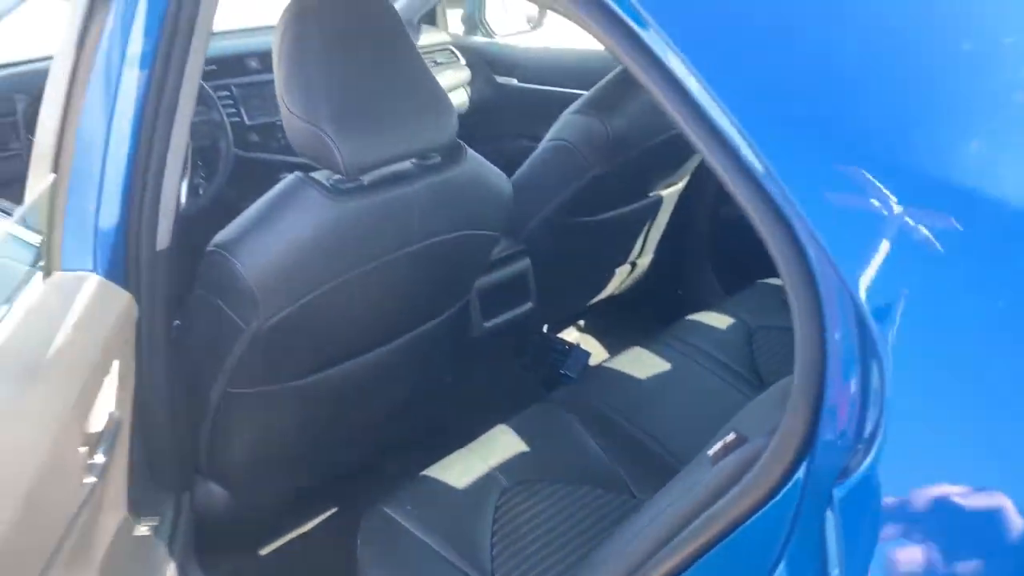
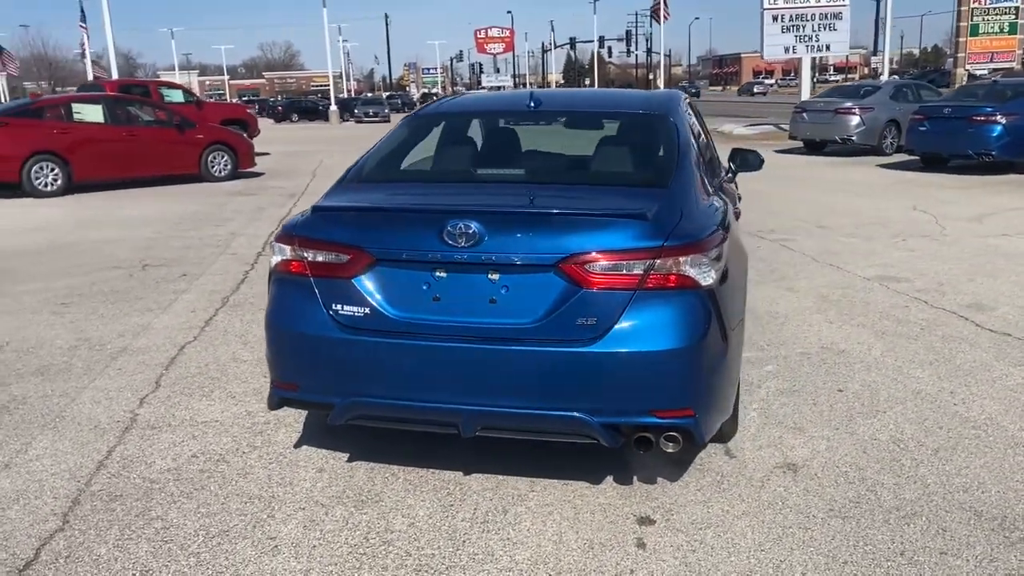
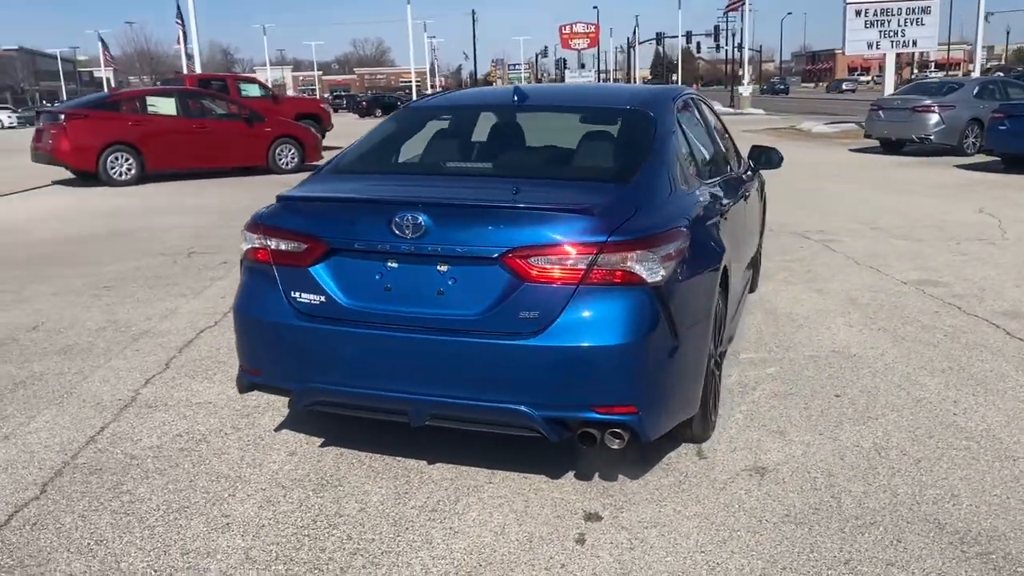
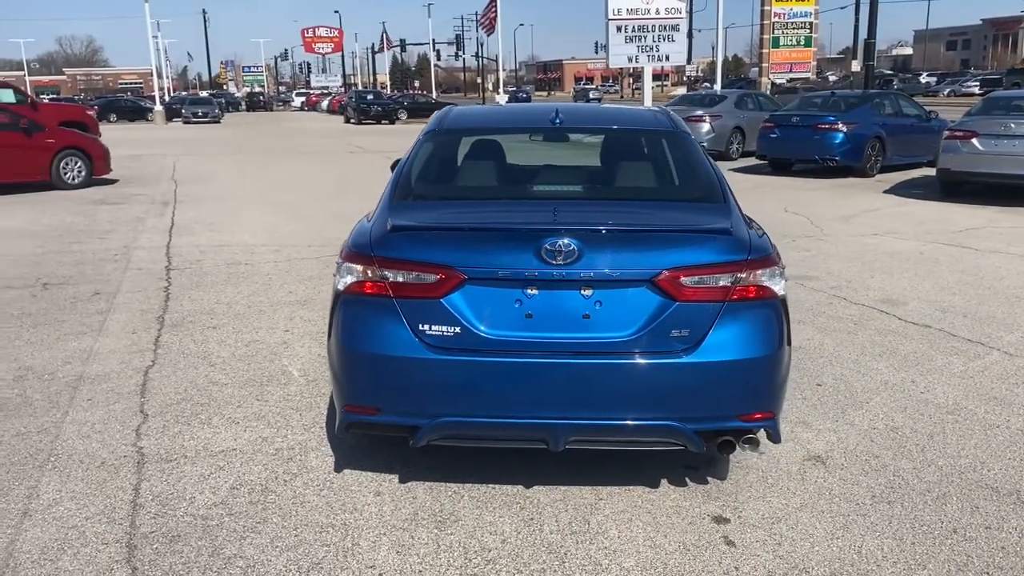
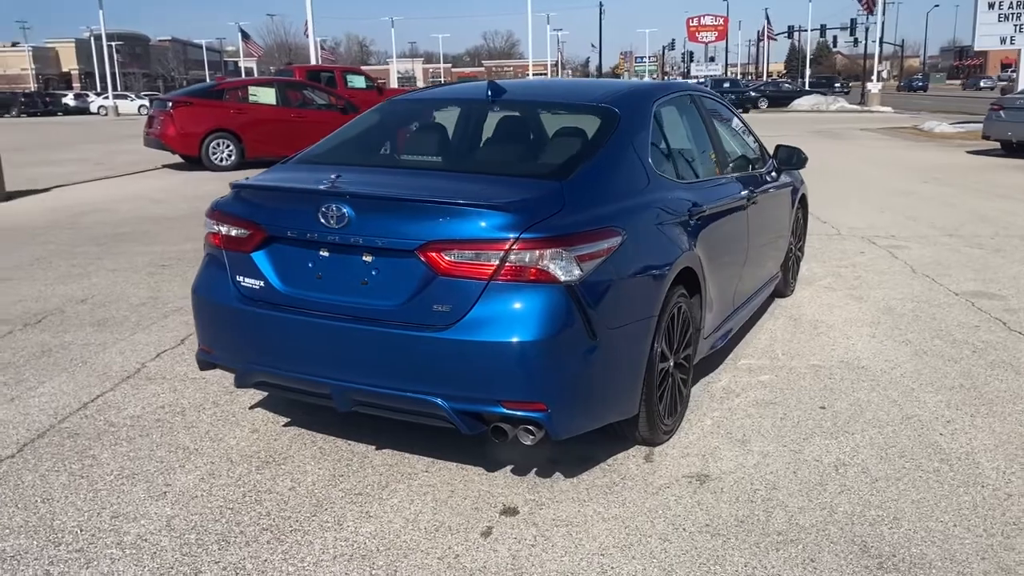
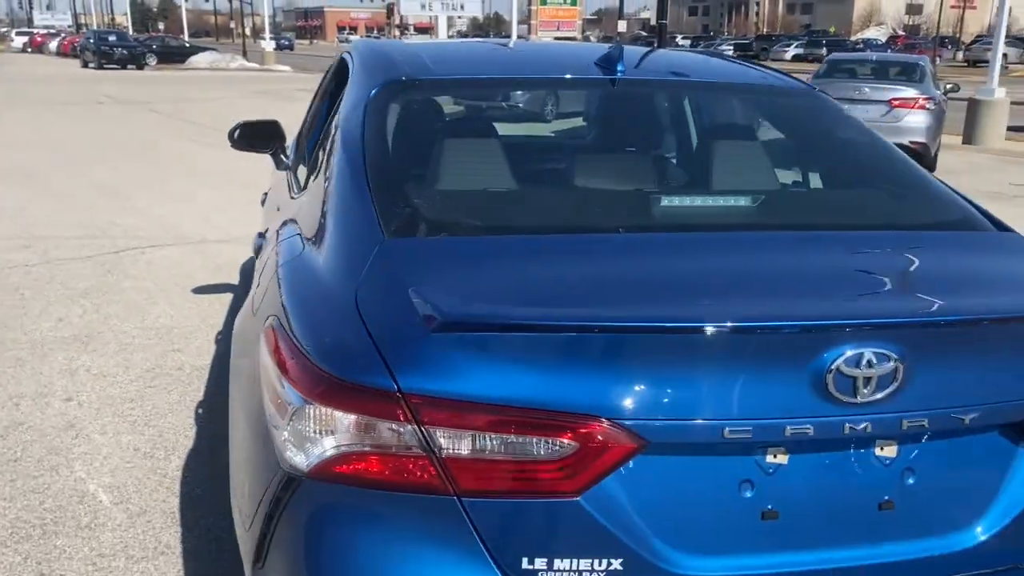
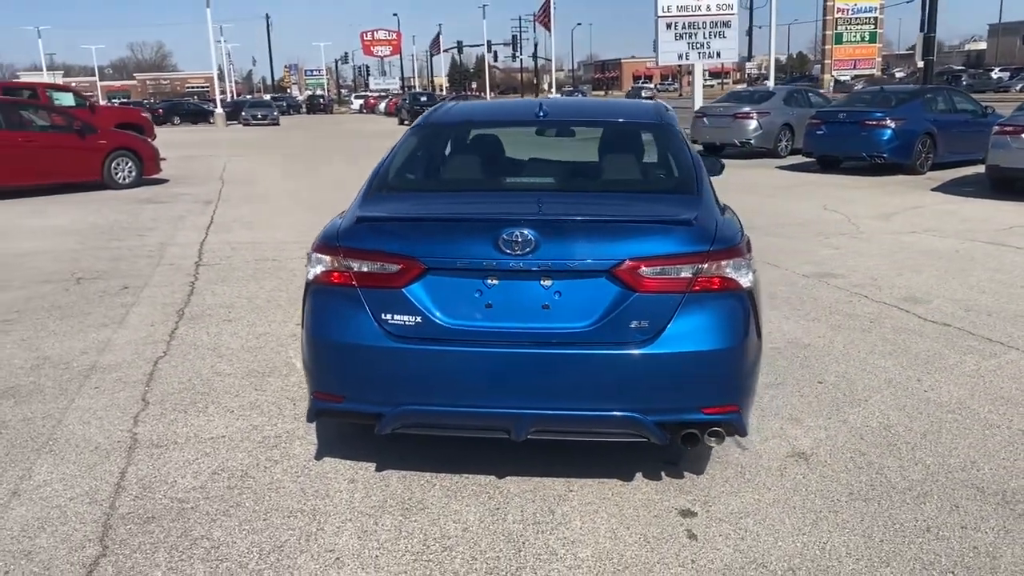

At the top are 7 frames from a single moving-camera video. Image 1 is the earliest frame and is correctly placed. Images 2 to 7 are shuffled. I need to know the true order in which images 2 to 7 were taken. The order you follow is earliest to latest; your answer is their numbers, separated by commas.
6, 4, 7, 2, 3, 5
